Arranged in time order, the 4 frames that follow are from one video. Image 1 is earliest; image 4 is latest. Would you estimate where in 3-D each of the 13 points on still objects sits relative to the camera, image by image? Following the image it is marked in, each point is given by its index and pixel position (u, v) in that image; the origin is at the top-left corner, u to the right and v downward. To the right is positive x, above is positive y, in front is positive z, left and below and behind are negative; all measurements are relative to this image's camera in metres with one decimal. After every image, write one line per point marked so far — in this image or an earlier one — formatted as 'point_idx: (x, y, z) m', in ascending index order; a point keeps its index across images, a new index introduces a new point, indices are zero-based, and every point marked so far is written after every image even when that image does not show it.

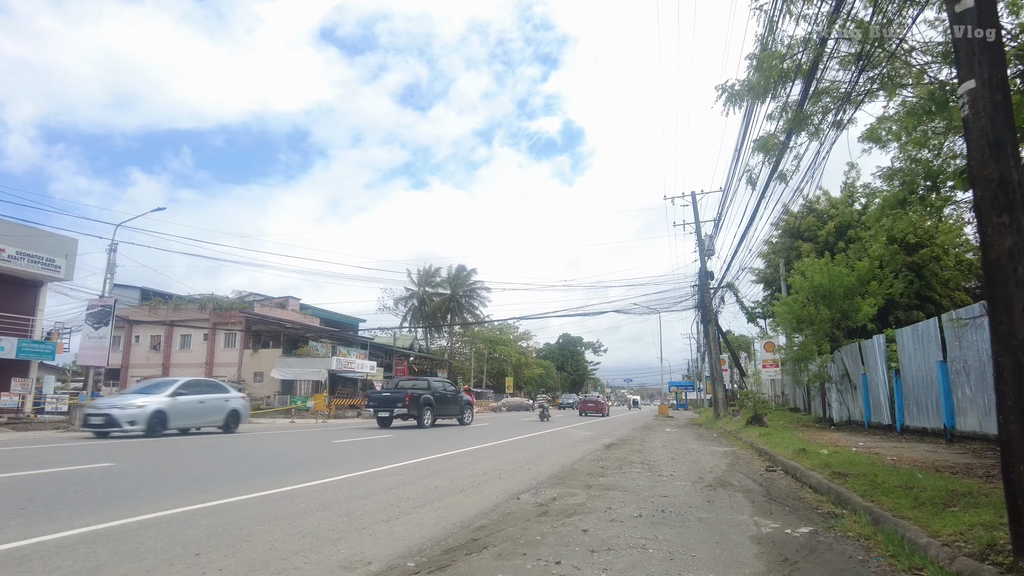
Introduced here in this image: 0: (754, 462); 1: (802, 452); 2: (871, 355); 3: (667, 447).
0: (+4.4, -3.2, +11.4) m
1: (+4.9, -2.8, +10.7) m
2: (+10.4, -2.0, +18.4) m
3: (+3.8, -3.9, +15.5) m
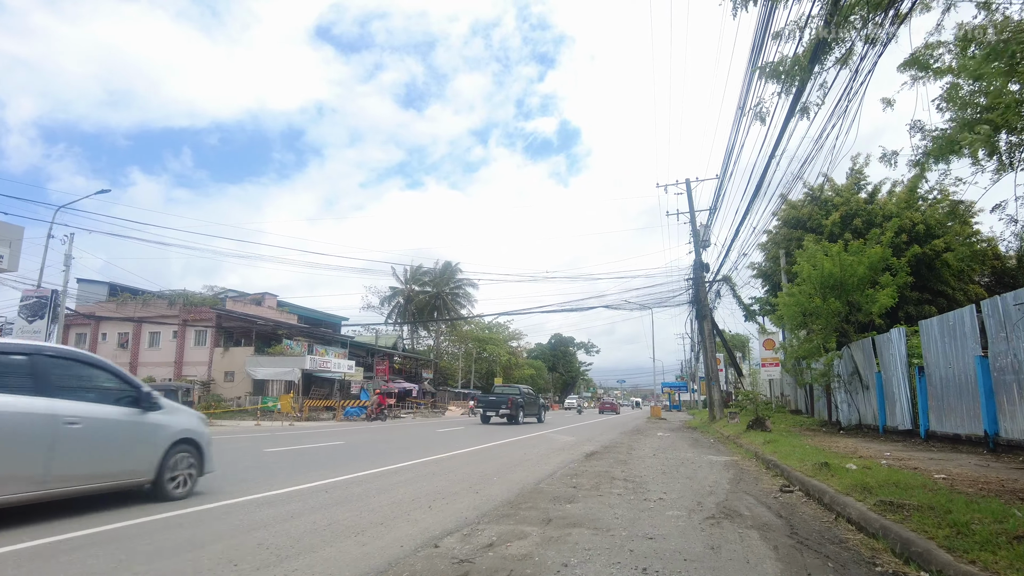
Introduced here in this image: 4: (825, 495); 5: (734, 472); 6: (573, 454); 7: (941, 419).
0: (+3.7, -2.8, +9.3) m
1: (+4.2, -2.4, +8.6) m
2: (+9.6, -1.6, +16.3) m
3: (+3.0, -3.5, +13.4) m
4: (+3.4, -2.2, +6.8) m
5: (+3.7, -3.0, +10.4) m
6: (+1.3, -3.5, +13.4) m
7: (+8.8, -2.7, +13.1) m
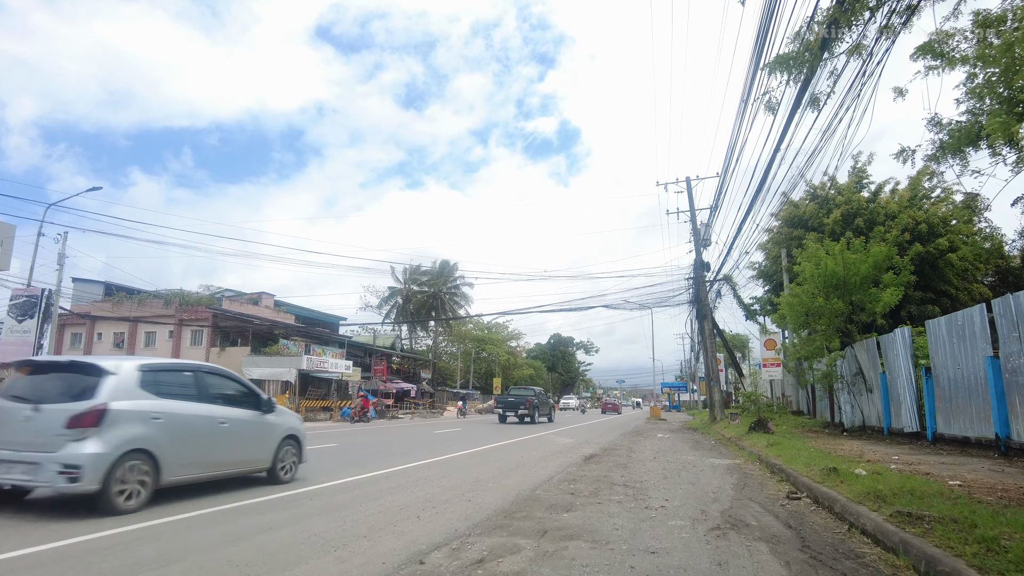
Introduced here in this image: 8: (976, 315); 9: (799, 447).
0: (+3.6, -2.8, +8.9) m
1: (+4.1, -2.4, +8.2) m
2: (+9.5, -1.6, +16.0) m
3: (+3.0, -3.5, +13.0) m
4: (+3.3, -2.2, +6.4) m
5: (+3.6, -3.0, +10.0) m
6: (+1.2, -3.5, +13.0) m
7: (+8.8, -2.7, +12.7) m
8: (+8.5, -0.5, +11.6) m
9: (+5.7, -3.2, +12.7) m
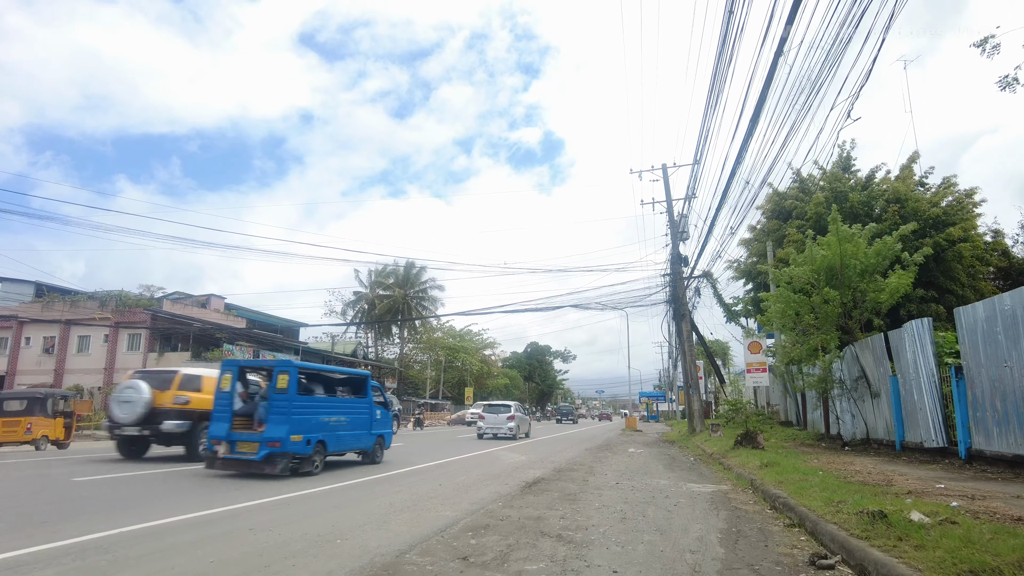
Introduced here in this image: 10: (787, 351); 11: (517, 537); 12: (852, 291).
0: (+2.5, -2.3, +6.0) m
1: (+3.0, -1.9, +5.3) m
2: (+8.2, -1.3, +13.2) m
3: (+1.7, -3.1, +10.1) m
4: (+2.2, -1.7, +3.5) m
5: (+2.4, -2.5, +7.1) m
6: (0.0, -3.1, +10.0) m
7: (+7.5, -2.3, +9.9) m
8: (+7.3, -0.1, +8.9) m
9: (+4.5, -2.8, +9.8) m
10: (+7.7, -1.7, +17.8) m
11: (0.0, -2.3, +5.8) m
12: (+9.0, 0.0, +16.6) m
